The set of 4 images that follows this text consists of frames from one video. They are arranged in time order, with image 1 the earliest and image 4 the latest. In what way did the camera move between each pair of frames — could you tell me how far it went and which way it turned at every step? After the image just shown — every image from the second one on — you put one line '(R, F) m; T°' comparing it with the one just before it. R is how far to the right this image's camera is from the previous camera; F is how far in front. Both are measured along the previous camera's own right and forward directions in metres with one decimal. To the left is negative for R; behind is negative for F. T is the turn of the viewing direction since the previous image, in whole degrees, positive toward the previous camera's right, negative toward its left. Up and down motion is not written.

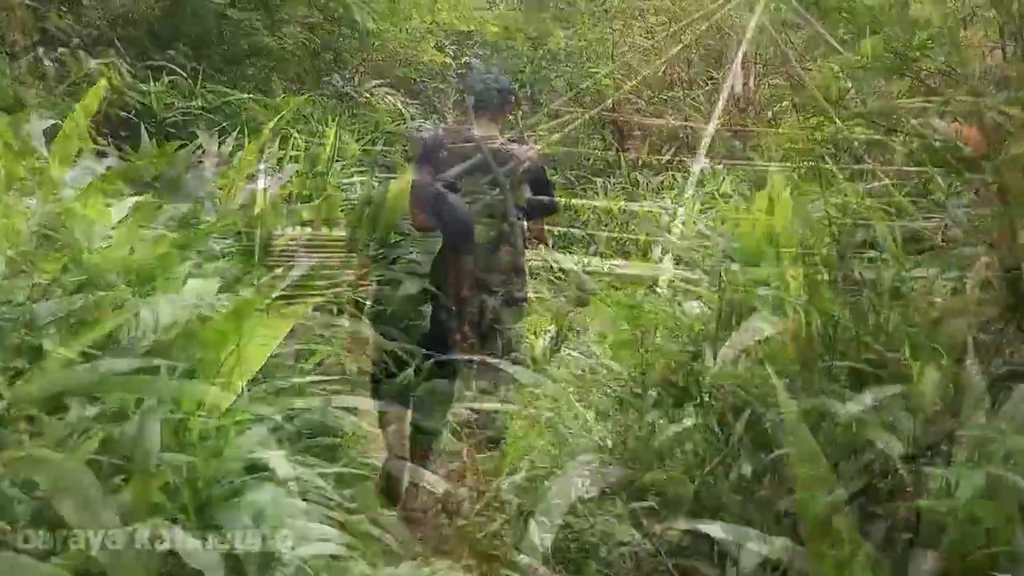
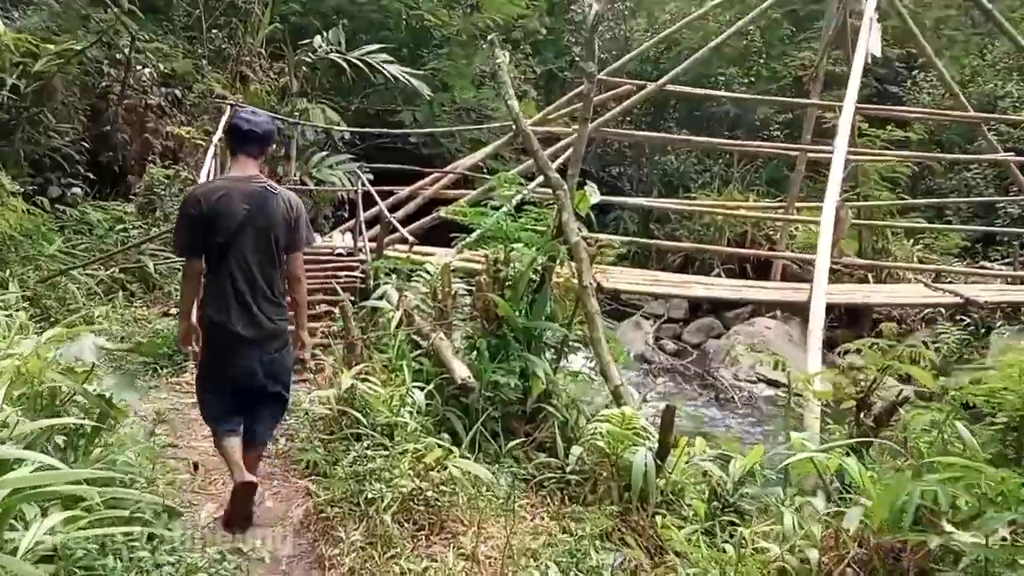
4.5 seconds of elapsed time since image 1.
(-0.2, +1.8) m; 0°
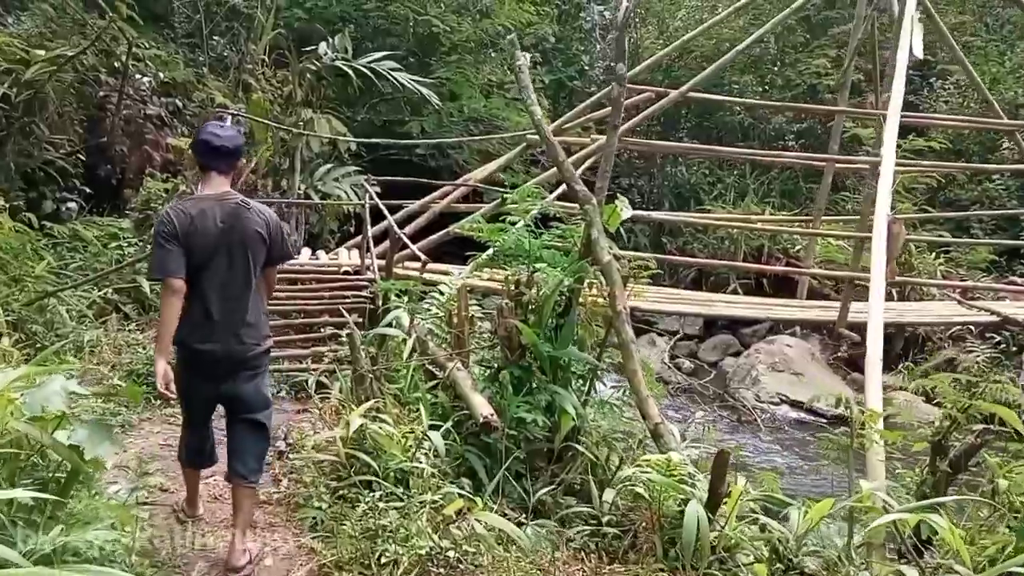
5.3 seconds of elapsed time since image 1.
(-0.1, +0.3) m; 0°
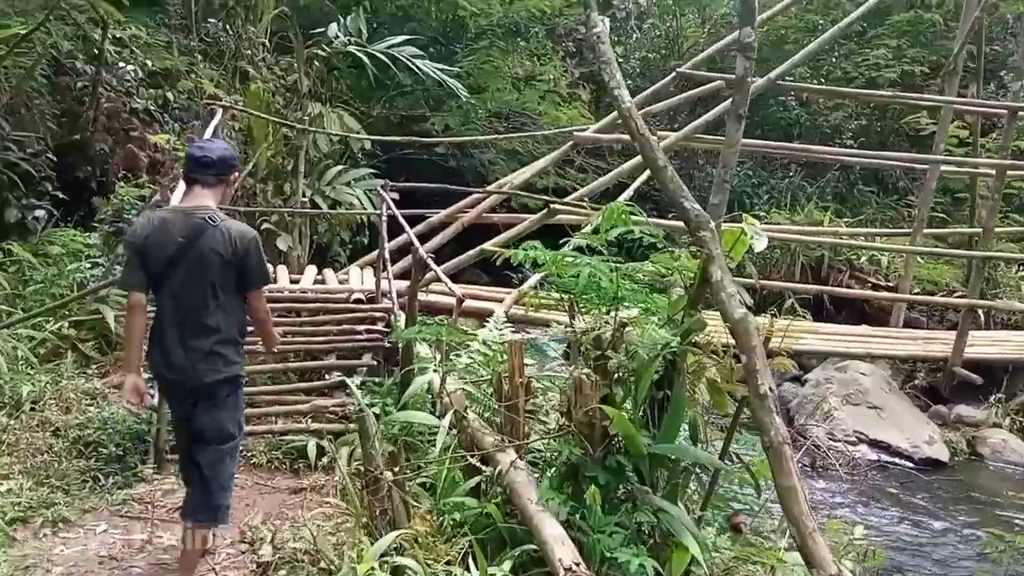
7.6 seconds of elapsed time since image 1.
(-0.2, +0.9) m; -1°
